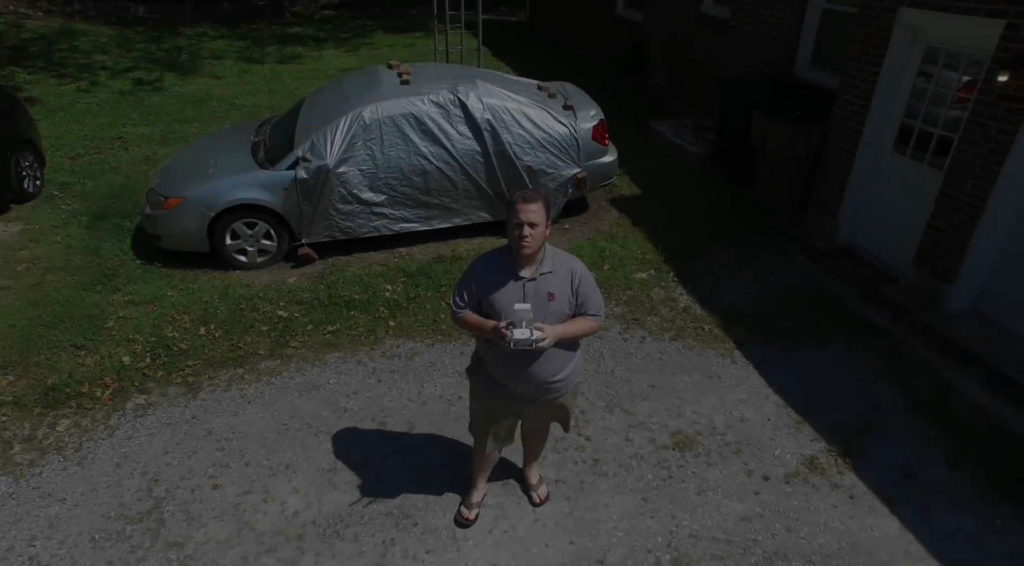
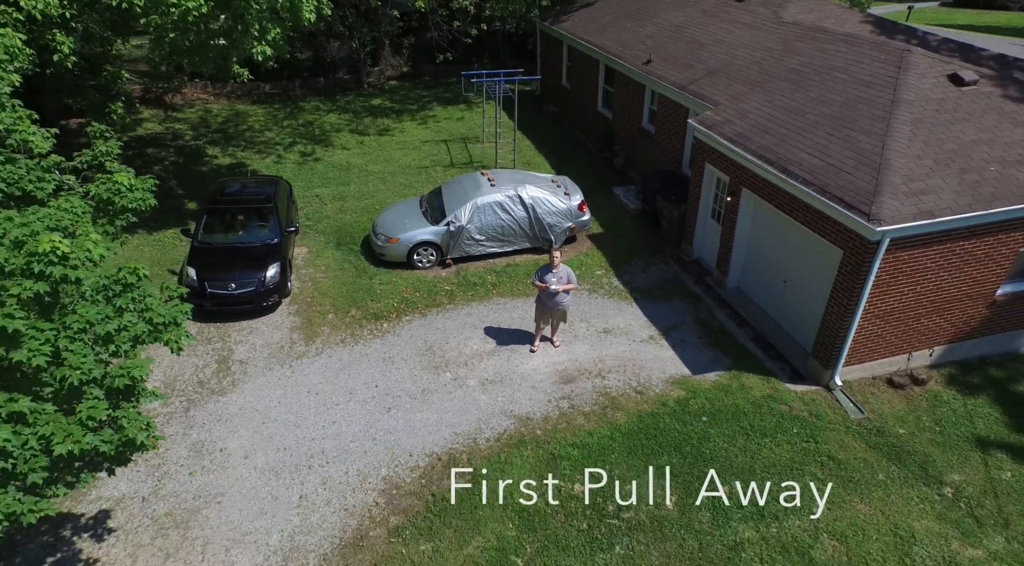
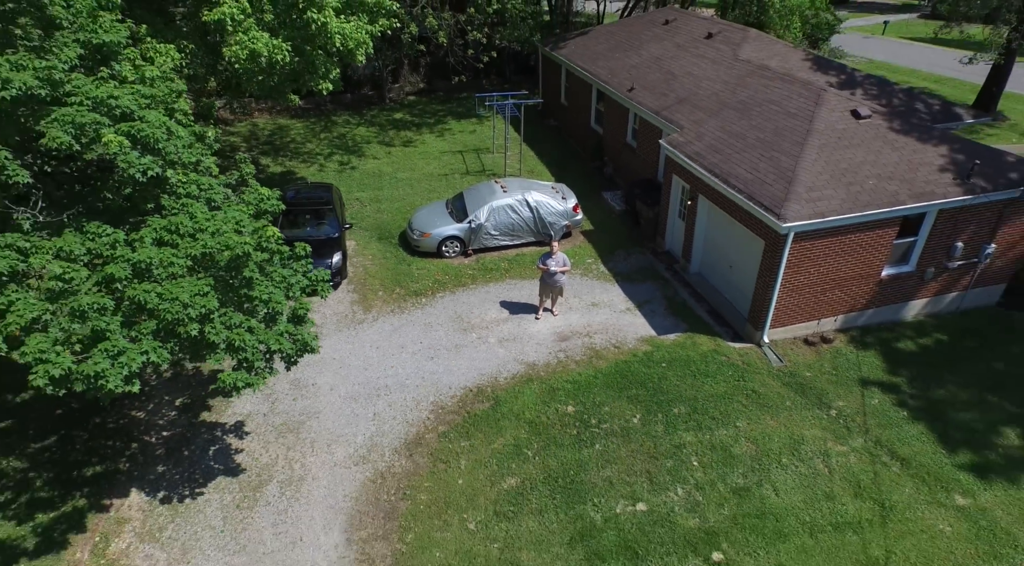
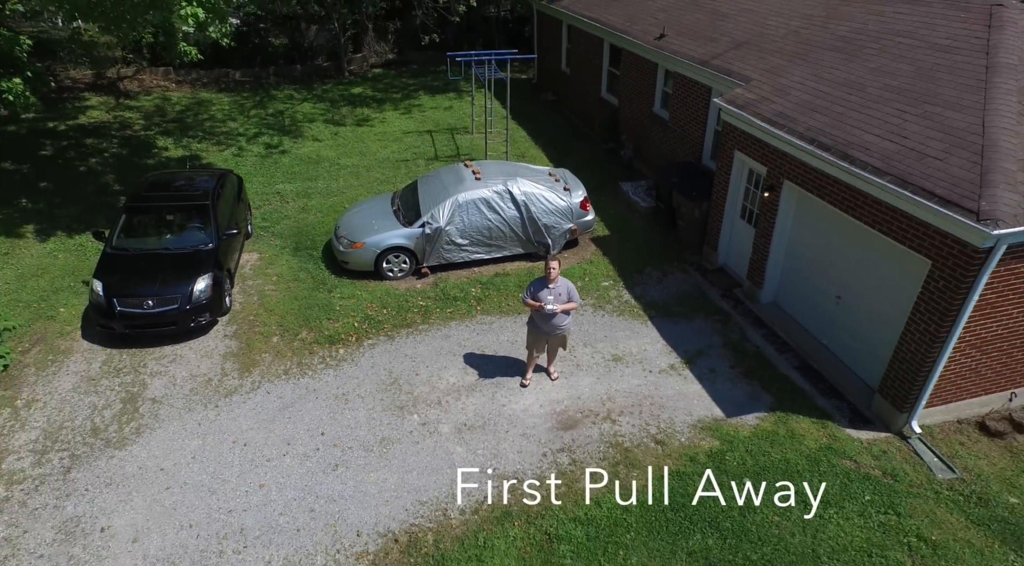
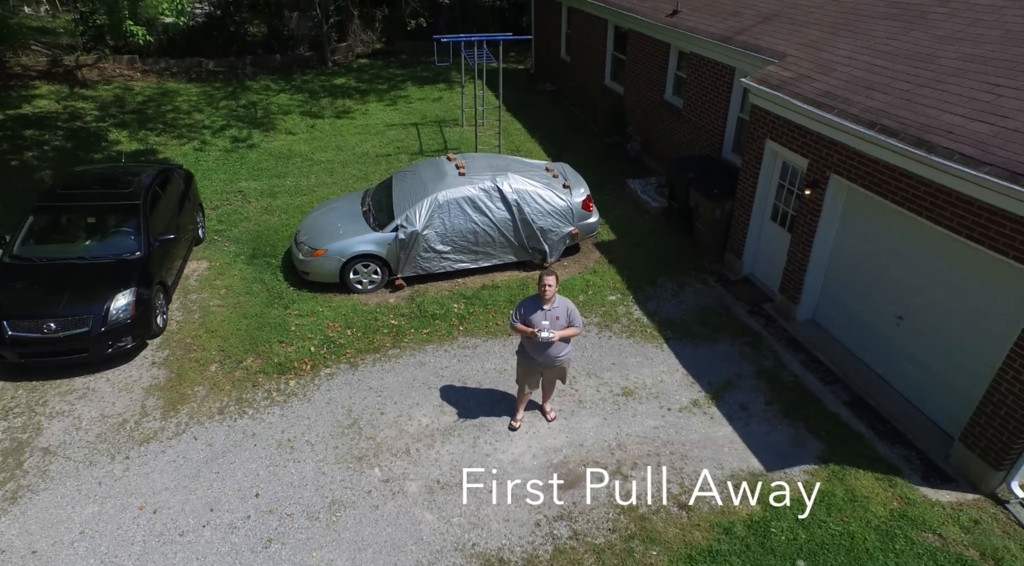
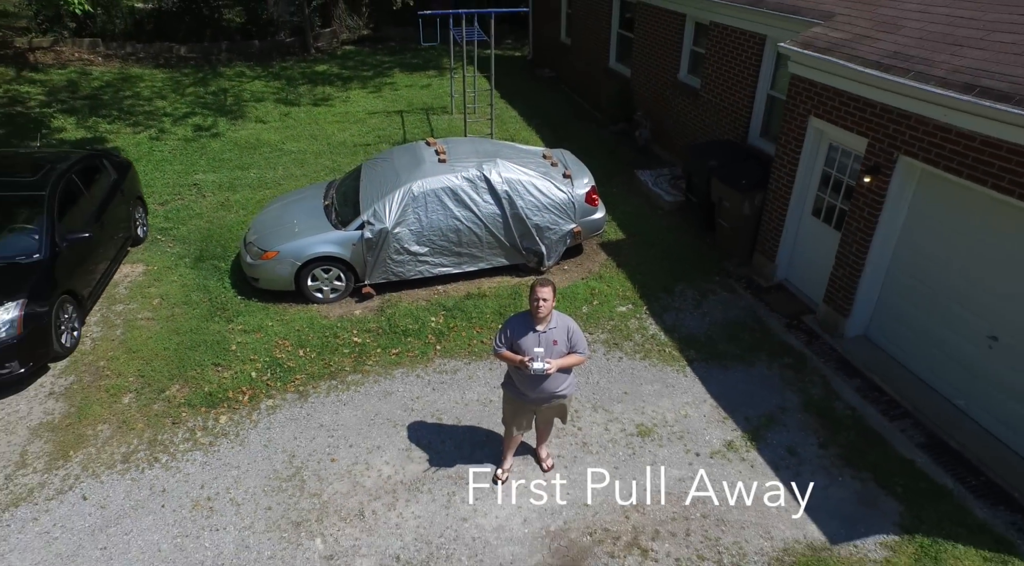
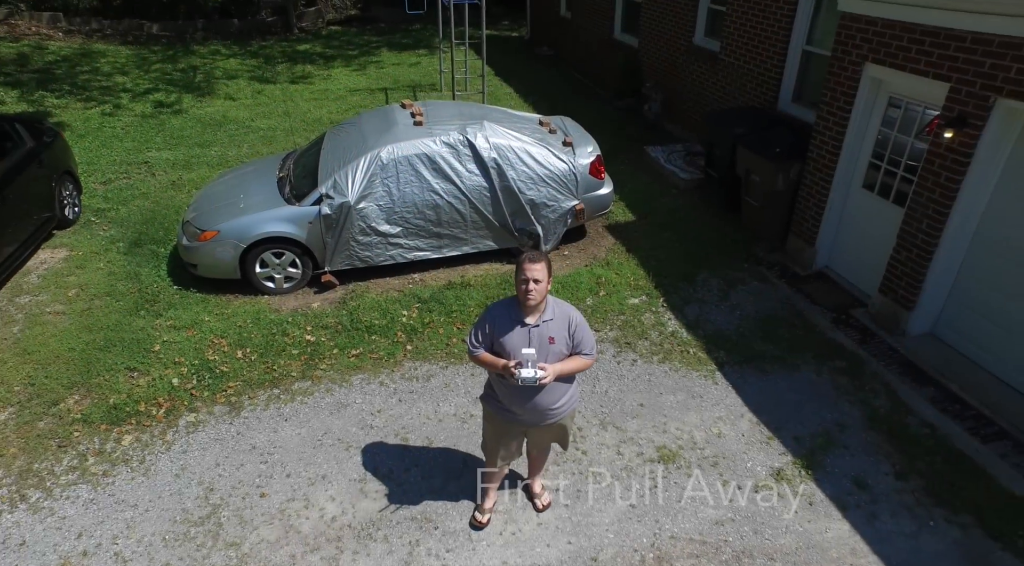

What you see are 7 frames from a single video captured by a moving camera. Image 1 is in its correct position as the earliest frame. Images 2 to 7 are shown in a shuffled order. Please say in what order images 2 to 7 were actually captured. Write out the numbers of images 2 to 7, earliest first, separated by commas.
7, 6, 5, 4, 2, 3
